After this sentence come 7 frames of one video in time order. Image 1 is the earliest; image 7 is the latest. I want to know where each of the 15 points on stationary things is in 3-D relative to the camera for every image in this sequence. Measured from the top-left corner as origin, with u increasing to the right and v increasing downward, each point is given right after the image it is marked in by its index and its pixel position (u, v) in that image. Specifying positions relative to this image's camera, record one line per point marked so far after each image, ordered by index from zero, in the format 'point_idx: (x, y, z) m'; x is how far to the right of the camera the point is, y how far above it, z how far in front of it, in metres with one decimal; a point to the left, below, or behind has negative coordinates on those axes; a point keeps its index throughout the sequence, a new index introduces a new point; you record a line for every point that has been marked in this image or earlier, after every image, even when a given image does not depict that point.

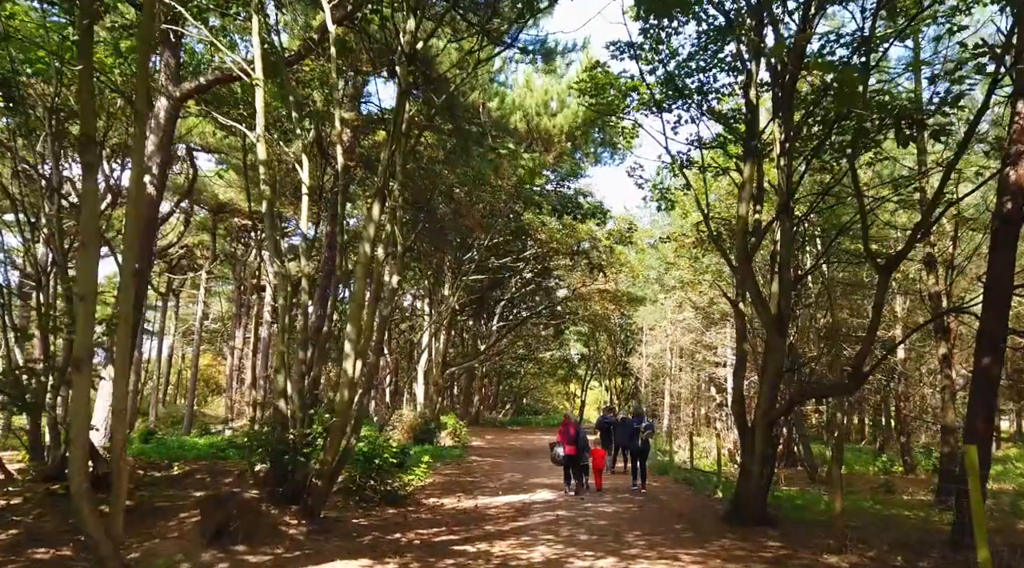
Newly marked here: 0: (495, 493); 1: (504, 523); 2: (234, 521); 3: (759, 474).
0: (-0.3, -3.6, +13.8) m
1: (-0.1, -3.0, +9.9) m
2: (-2.8, -2.3, +7.8) m
3: (+3.1, -2.3, +9.6) m
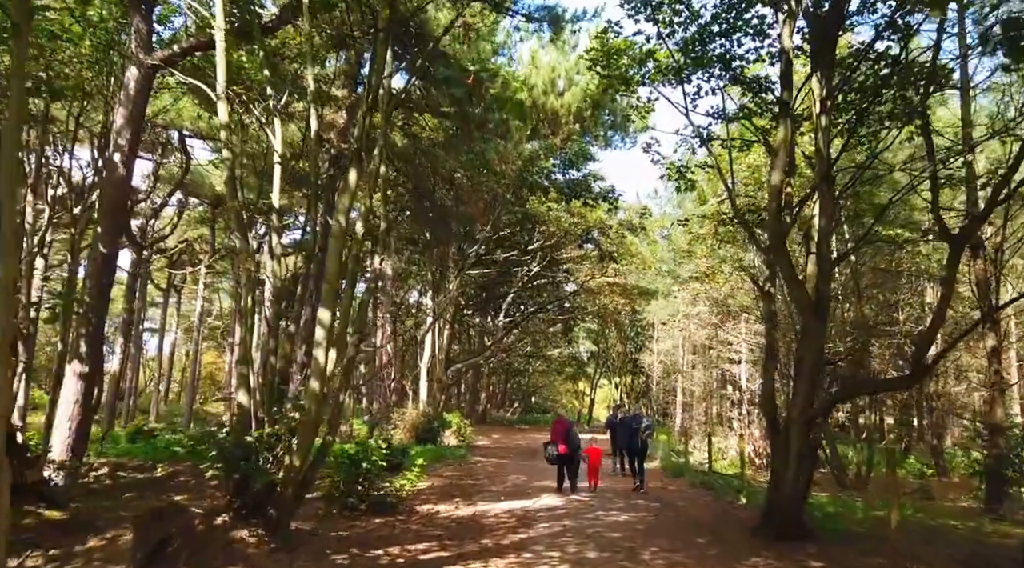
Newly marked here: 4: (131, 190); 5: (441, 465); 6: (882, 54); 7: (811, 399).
0: (-0.3, -3.4, +12.7) m
1: (-0.1, -2.8, +8.8) m
2: (-2.8, -2.2, +6.8) m
3: (+3.1, -2.1, +8.5) m
4: (-5.4, +1.3, +11.3) m
5: (-1.7, -4.4, +19.4) m
6: (+4.9, +3.0, +10.5) m
7: (+3.2, -1.2, +8.5) m
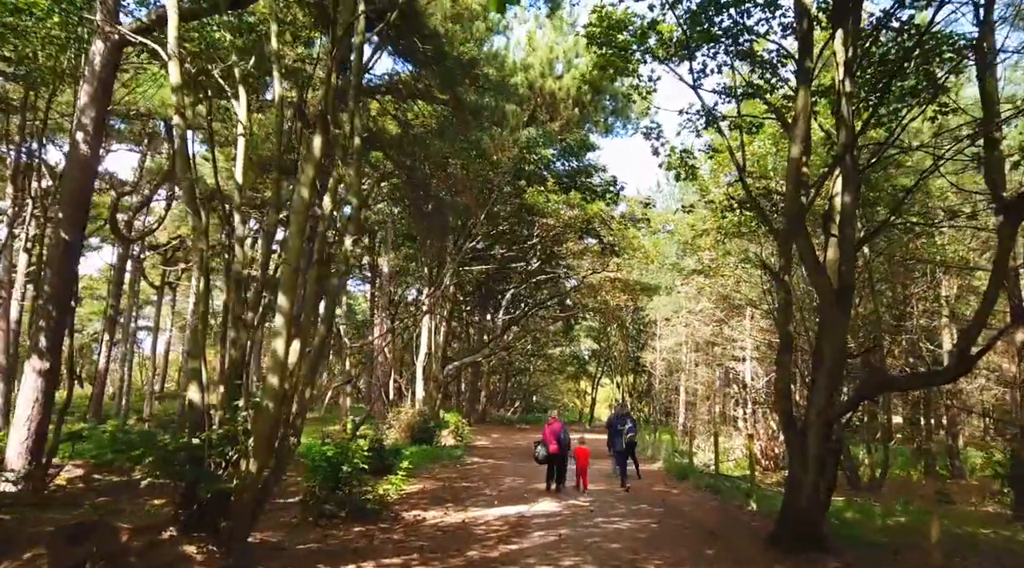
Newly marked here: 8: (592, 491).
0: (-0.3, -3.3, +11.9) m
1: (-0.2, -2.6, +8.0) m
2: (-2.9, -2.0, +6.0) m
3: (+3.0, -2.0, +7.7) m
4: (-5.5, +1.5, +10.6) m
5: (-1.8, -4.3, +18.7) m
6: (+4.8, +3.2, +9.7) m
7: (+3.1, -1.1, +7.7) m
8: (+1.3, -3.4, +13.1) m
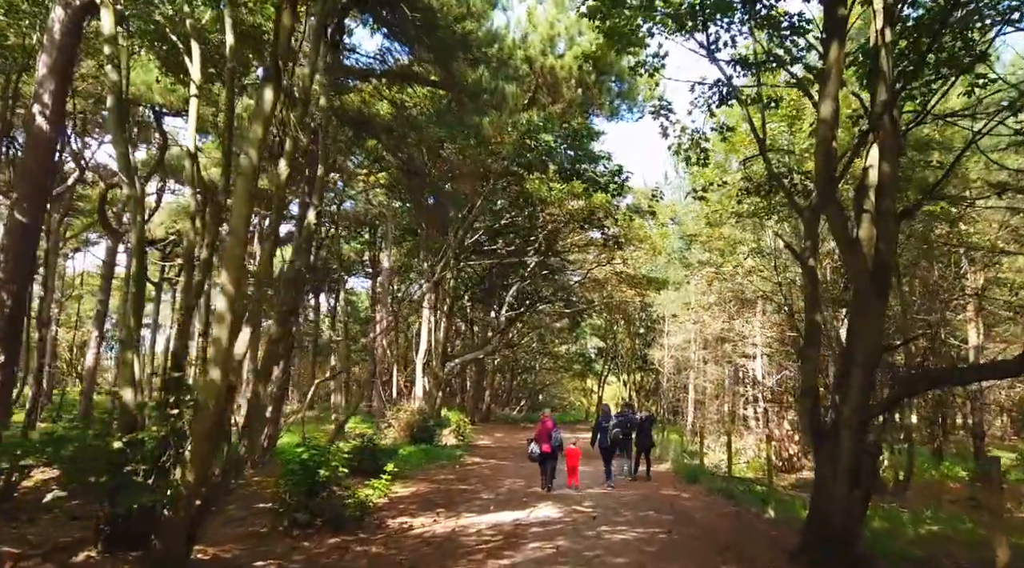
0: (-0.4, -3.1, +11.1) m
1: (-0.3, -2.5, +7.1) m
2: (-3.0, -1.9, +5.2) m
3: (+2.9, -1.8, +6.8) m
4: (-5.6, +1.6, +9.7) m
5: (-1.8, -4.1, +17.8) m
6: (+4.7, +3.4, +8.8) m
7: (+3.0, -0.9, +6.8) m
8: (+1.3, -3.3, +12.2) m
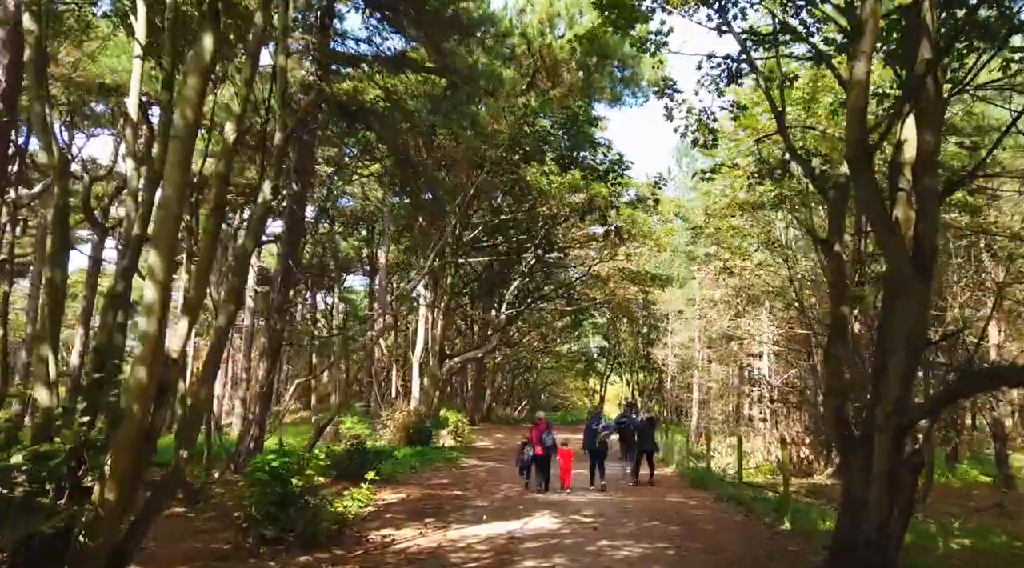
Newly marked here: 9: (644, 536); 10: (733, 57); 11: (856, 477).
0: (-0.5, -3.0, +10.3) m
1: (-0.3, -2.4, +6.3) m
2: (-3.1, -1.8, +4.4) m
3: (+2.8, -1.7, +6.1) m
4: (-5.6, +1.7, +9.0) m
5: (-1.8, -4.0, +17.0) m
6: (+4.7, +3.4, +8.0) m
7: (+3.0, -0.8, +6.0) m
8: (+1.2, -3.2, +11.5) m
9: (+1.5, -2.8, +8.8) m
10: (+2.7, +2.7, +9.6) m
11: (+2.7, -1.5, +6.3) m
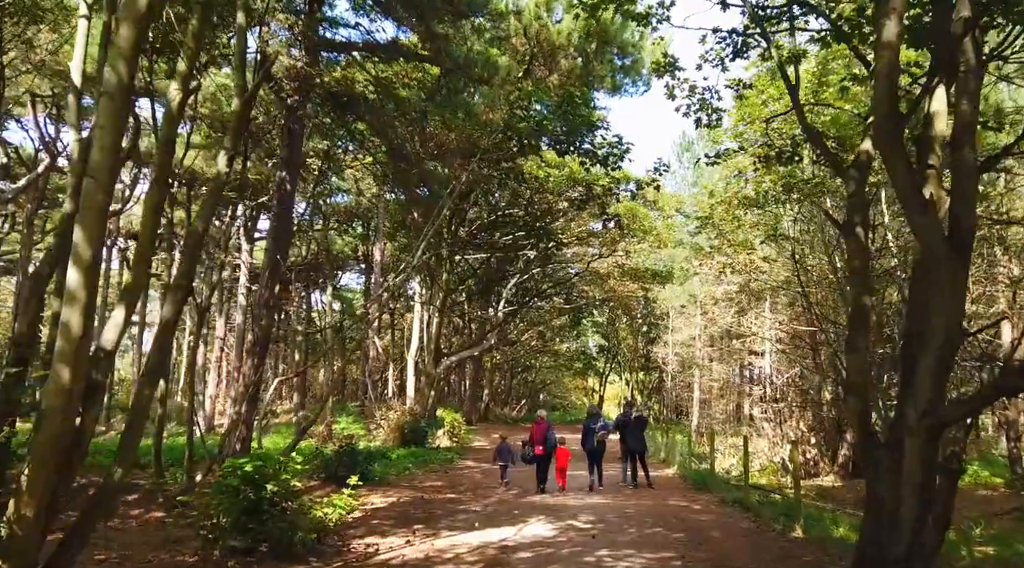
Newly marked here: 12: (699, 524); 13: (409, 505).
0: (-0.5, -2.9, +9.7) m
1: (-0.4, -2.3, +5.8) m
2: (-3.1, -1.7, +3.8) m
3: (+2.7, -1.6, +5.5) m
4: (-5.7, +1.8, +8.4) m
5: (-1.9, -3.9, +16.5) m
6: (+4.6, +3.5, +7.4) m
7: (+2.9, -0.8, +5.5) m
8: (+1.1, -3.1, +10.9) m
9: (+1.4, -2.7, +8.2) m
10: (+2.6, +2.8, +9.0) m
11: (+2.6, -1.4, +5.7) m
12: (+2.3, -2.9, +9.5) m
13: (-1.5, -3.2, +11.4) m
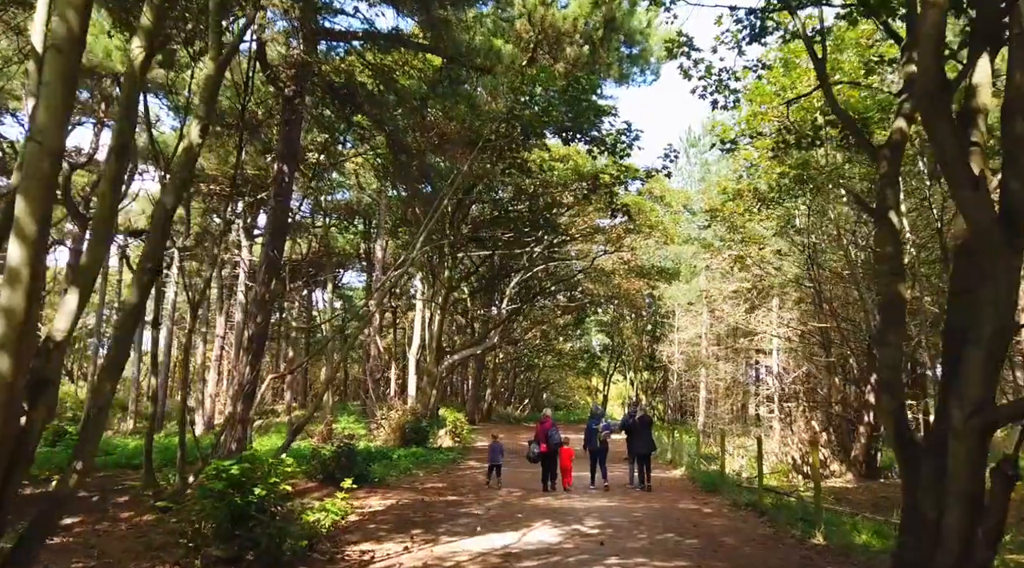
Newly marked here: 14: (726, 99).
0: (-0.5, -2.8, +9.3) m
1: (-0.4, -2.2, +5.3) m
2: (-3.1, -1.6, +3.4) m
3: (+2.8, -1.6, +5.0) m
4: (-5.7, +1.9, +8.0) m
5: (-1.8, -3.8, +16.0) m
6: (+4.6, +3.6, +7.0) m
7: (+2.9, -0.7, +5.0) m
8: (+1.2, -3.0, +10.4) m
9: (+1.4, -2.6, +7.8) m
10: (+2.6, +2.9, +8.5) m
11: (+2.7, -1.4, +5.2) m
12: (+2.3, -2.8, +9.0) m
13: (-1.4, -3.1, +11.0) m
14: (+2.6, +2.2, +9.8) m
